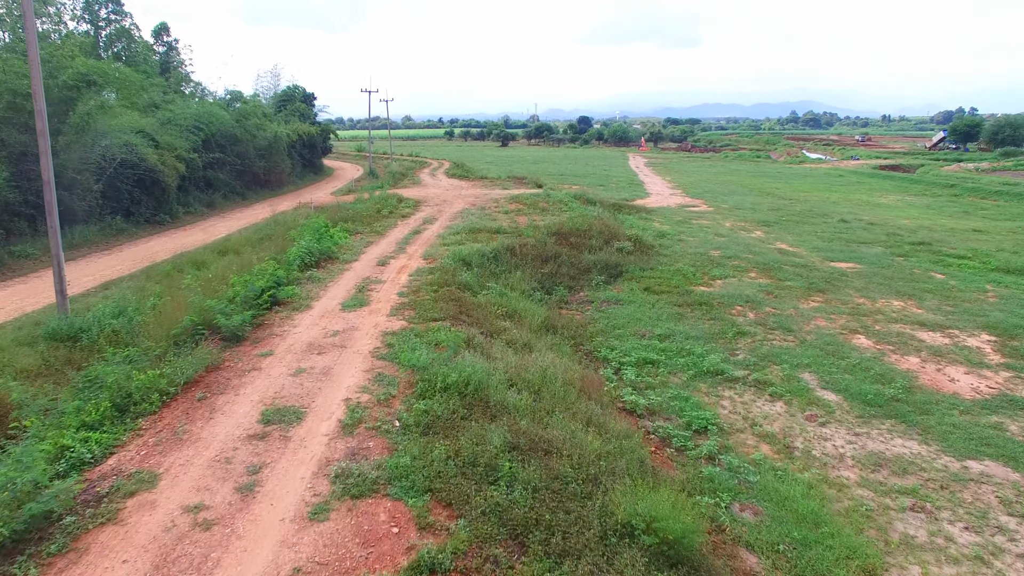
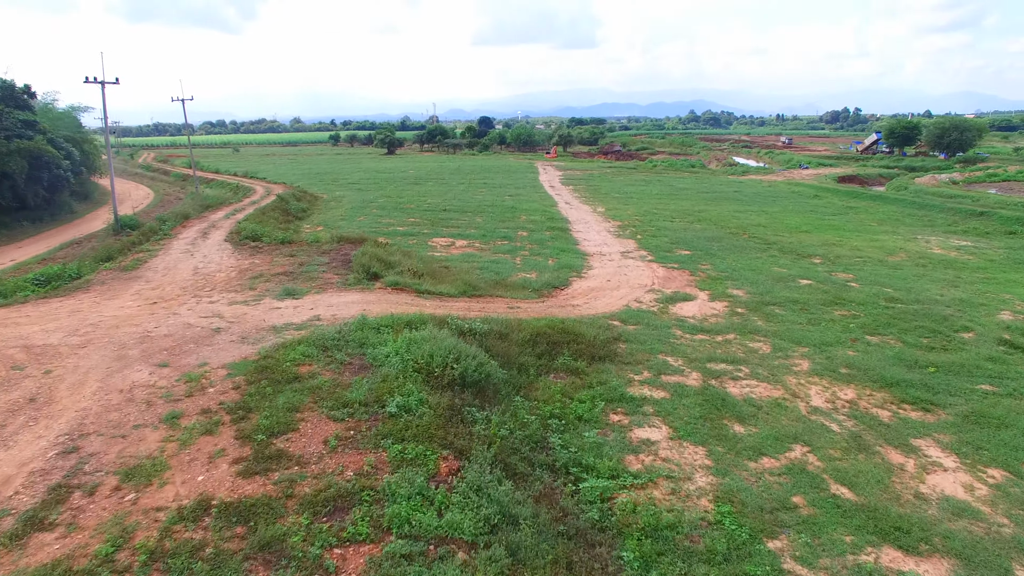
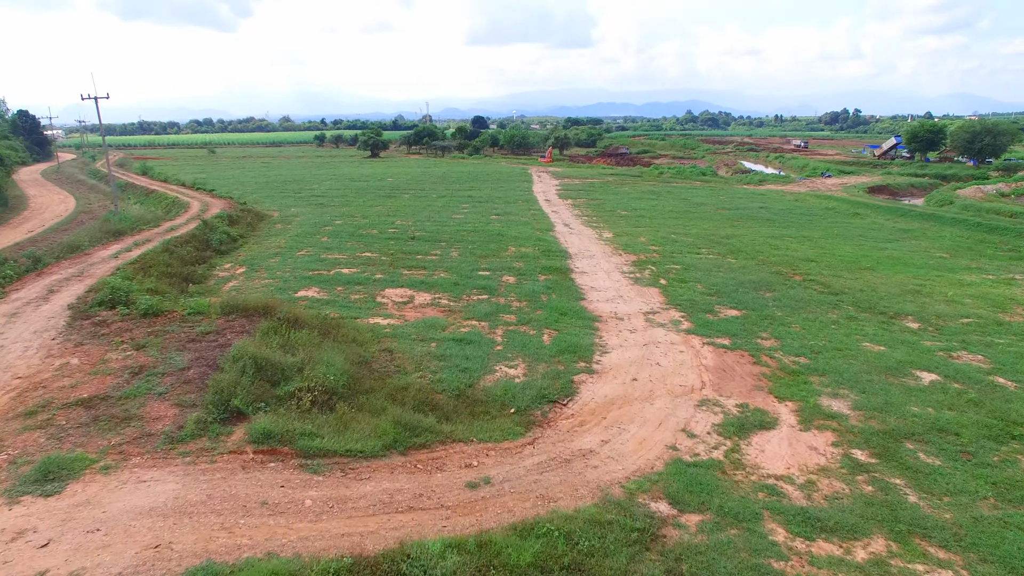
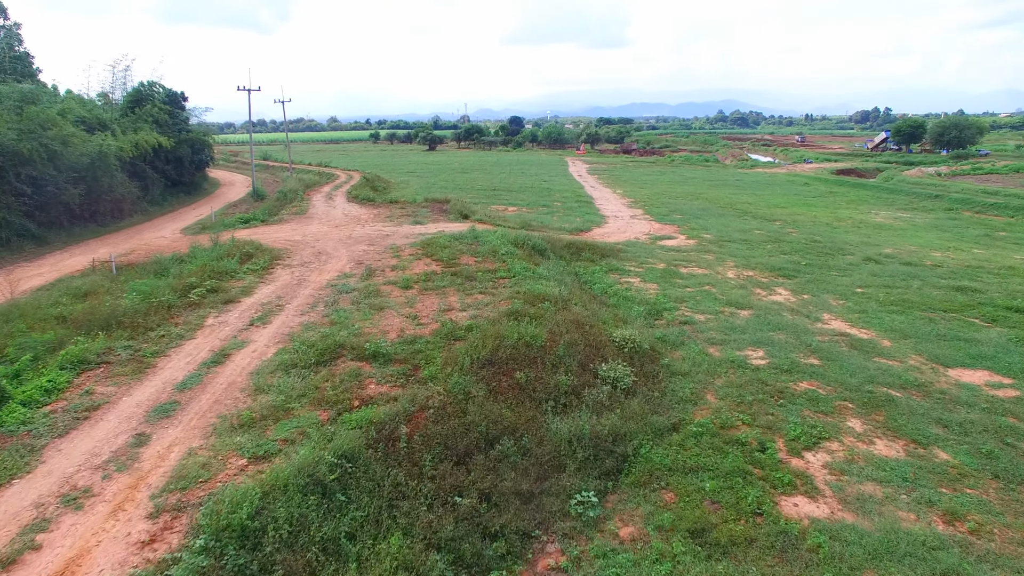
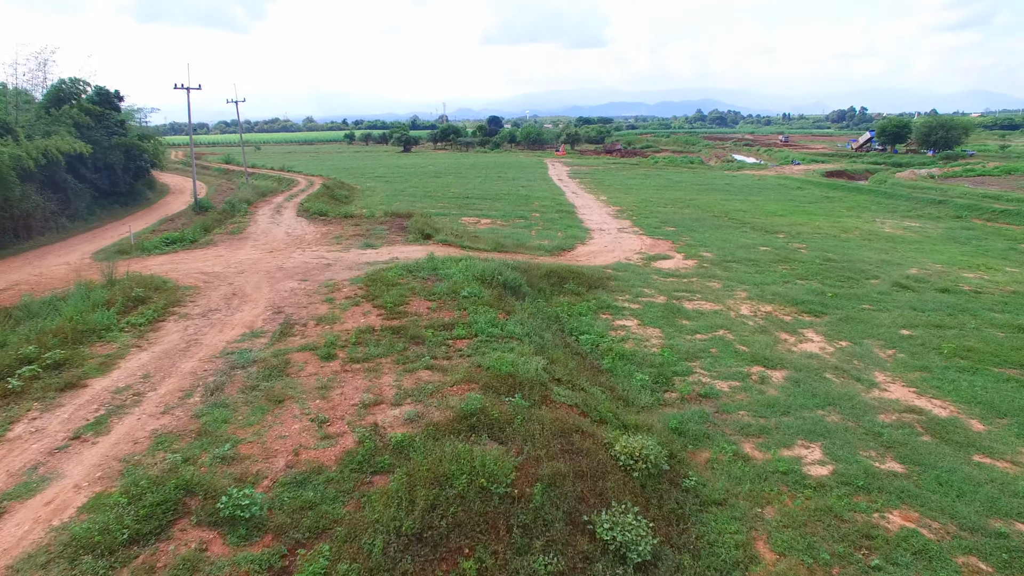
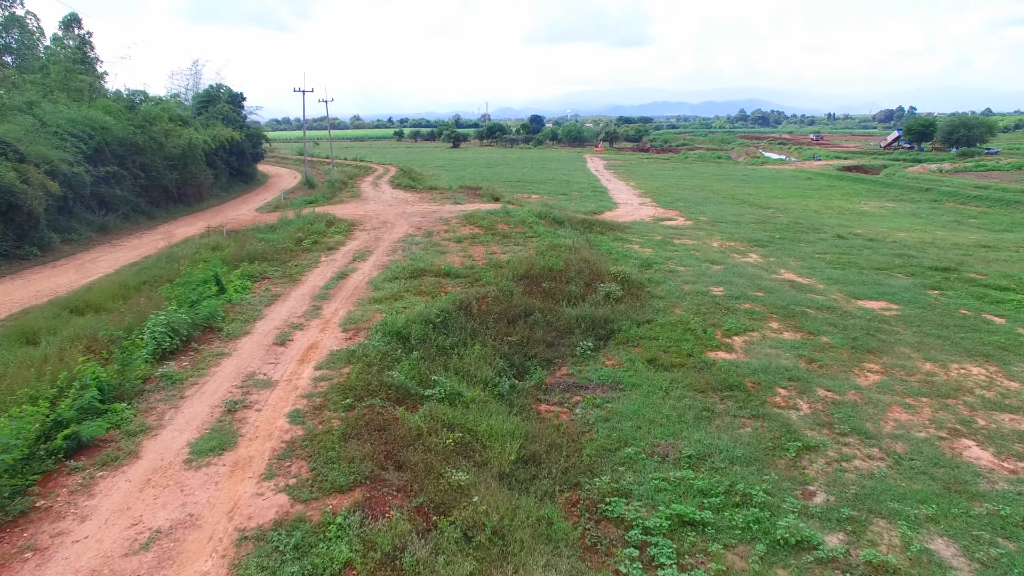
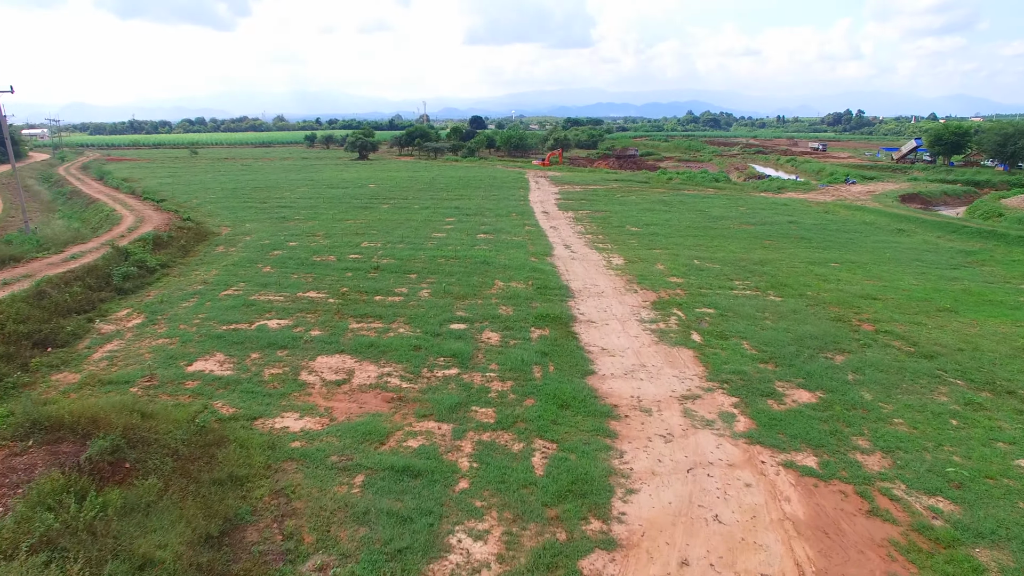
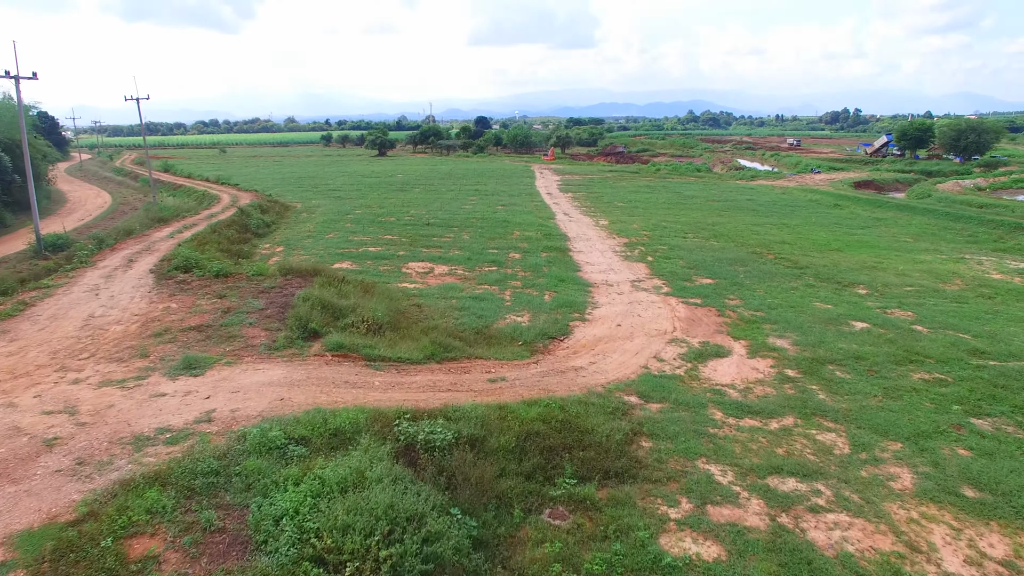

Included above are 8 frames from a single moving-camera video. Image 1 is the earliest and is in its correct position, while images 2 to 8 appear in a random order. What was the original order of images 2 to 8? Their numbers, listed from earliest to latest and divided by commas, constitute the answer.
6, 4, 5, 2, 8, 3, 7
